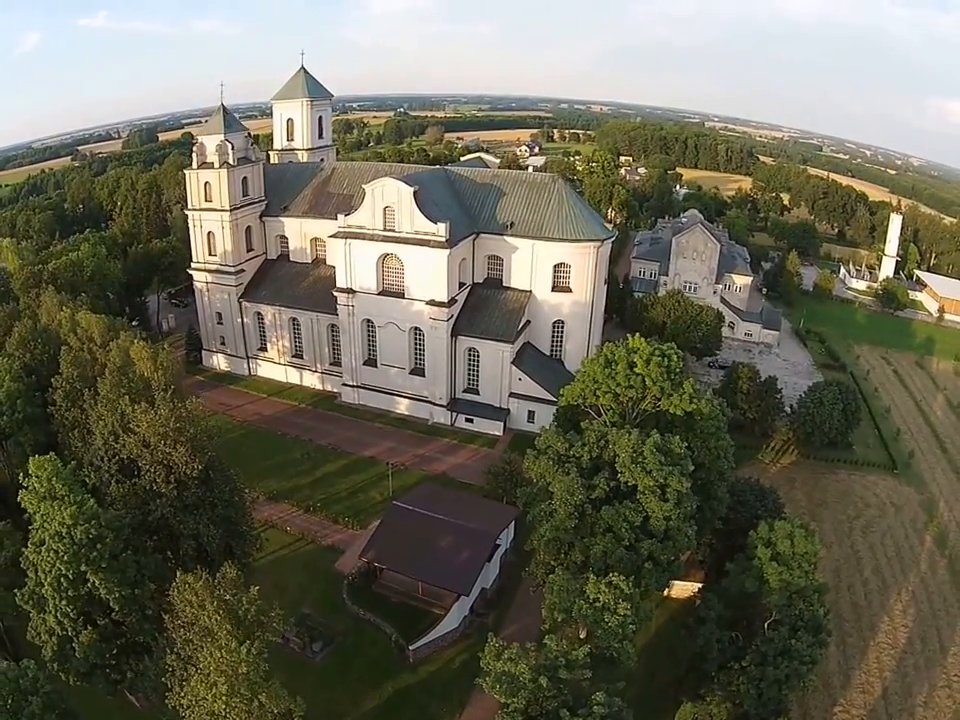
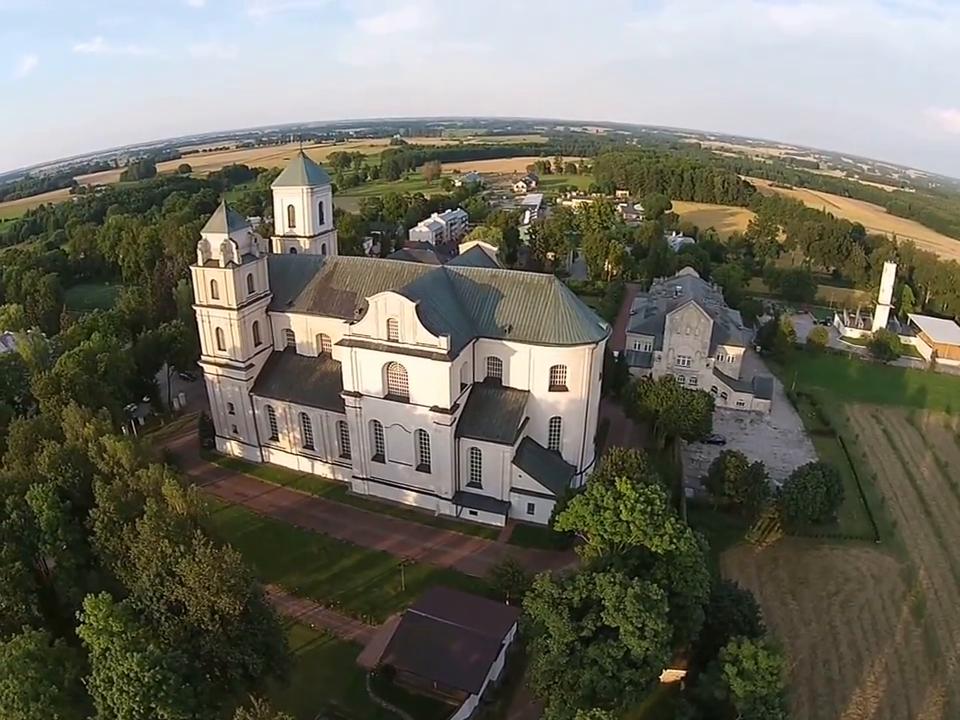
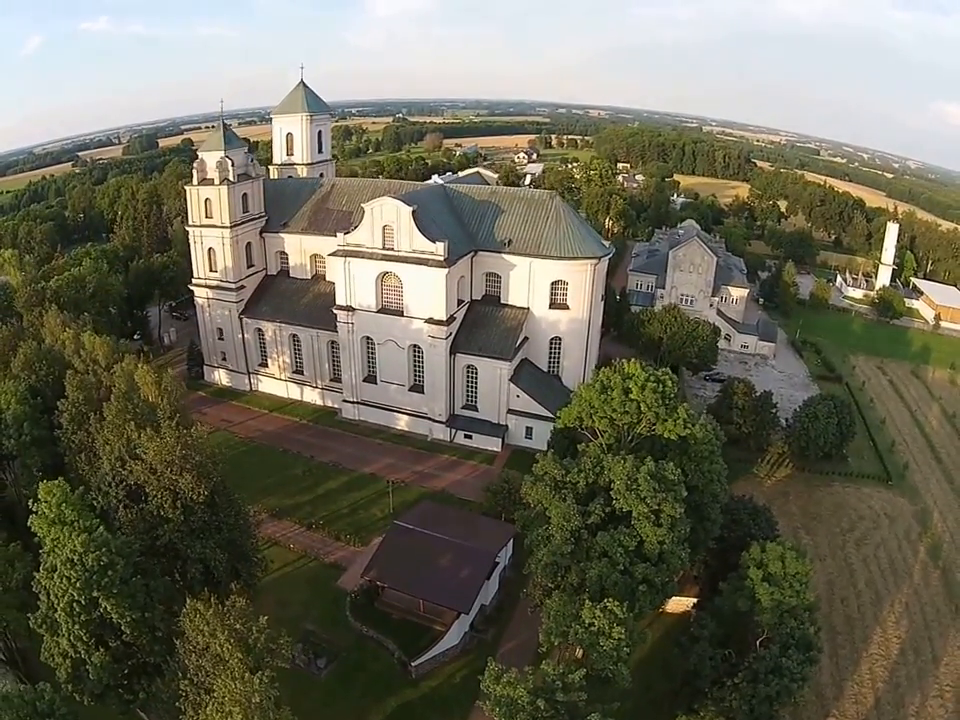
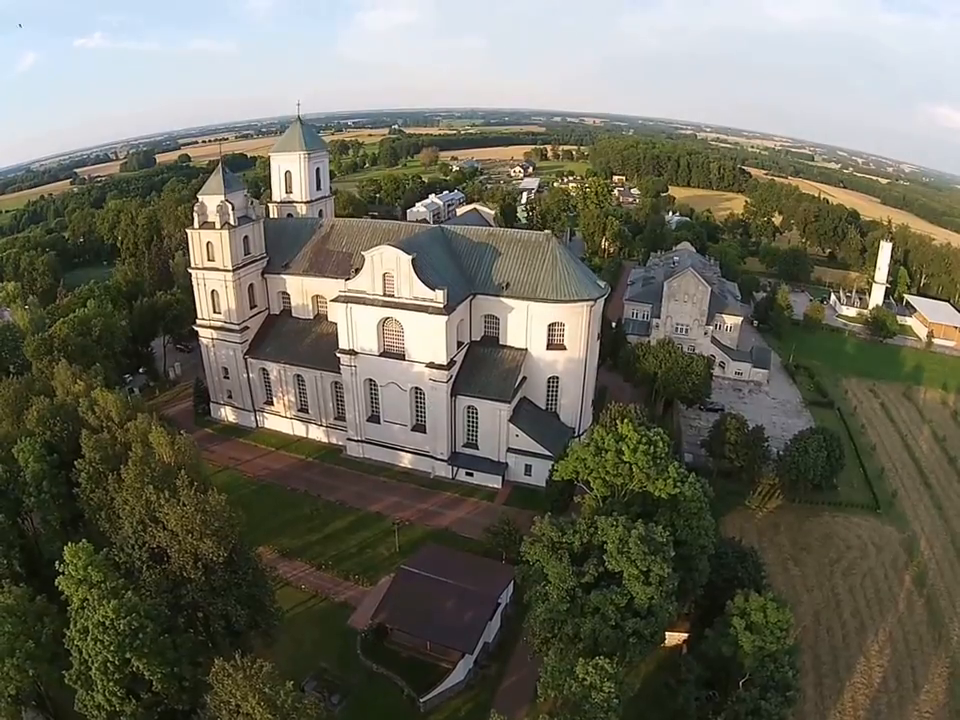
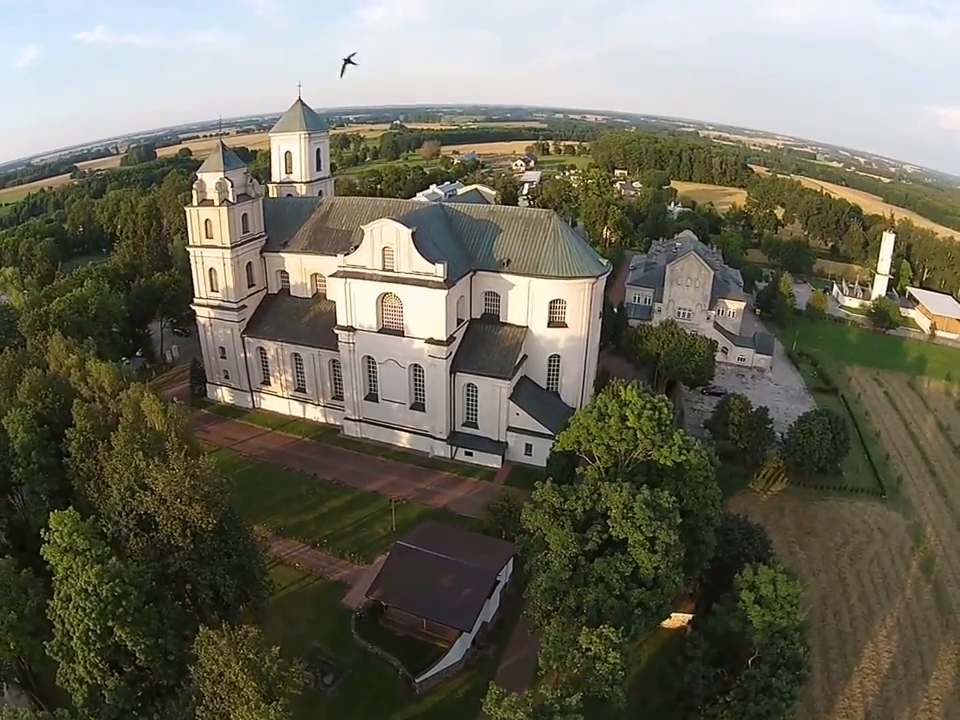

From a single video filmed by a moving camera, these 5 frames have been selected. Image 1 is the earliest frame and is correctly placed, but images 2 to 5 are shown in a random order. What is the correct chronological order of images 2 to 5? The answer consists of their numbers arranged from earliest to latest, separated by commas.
3, 5, 4, 2
